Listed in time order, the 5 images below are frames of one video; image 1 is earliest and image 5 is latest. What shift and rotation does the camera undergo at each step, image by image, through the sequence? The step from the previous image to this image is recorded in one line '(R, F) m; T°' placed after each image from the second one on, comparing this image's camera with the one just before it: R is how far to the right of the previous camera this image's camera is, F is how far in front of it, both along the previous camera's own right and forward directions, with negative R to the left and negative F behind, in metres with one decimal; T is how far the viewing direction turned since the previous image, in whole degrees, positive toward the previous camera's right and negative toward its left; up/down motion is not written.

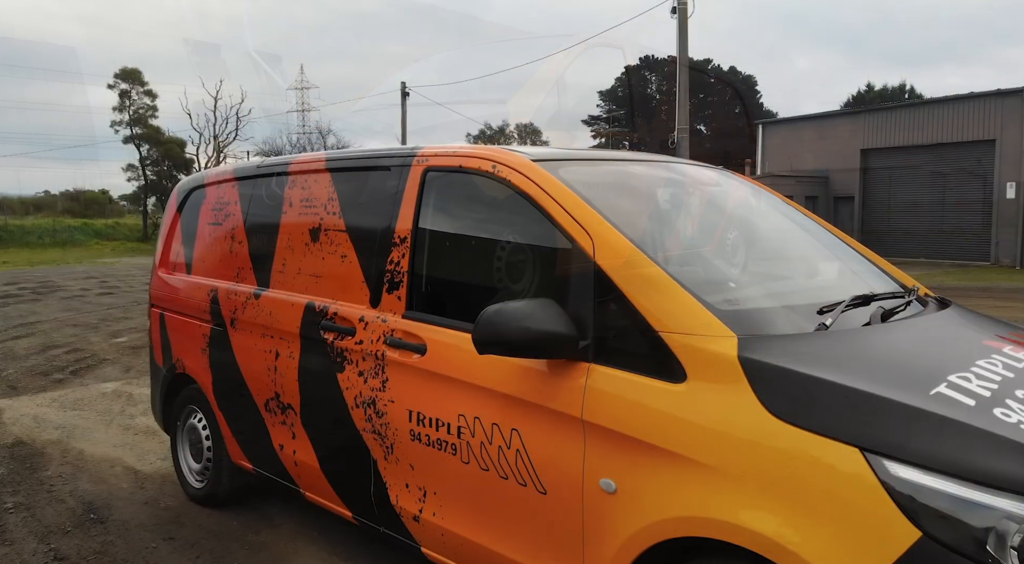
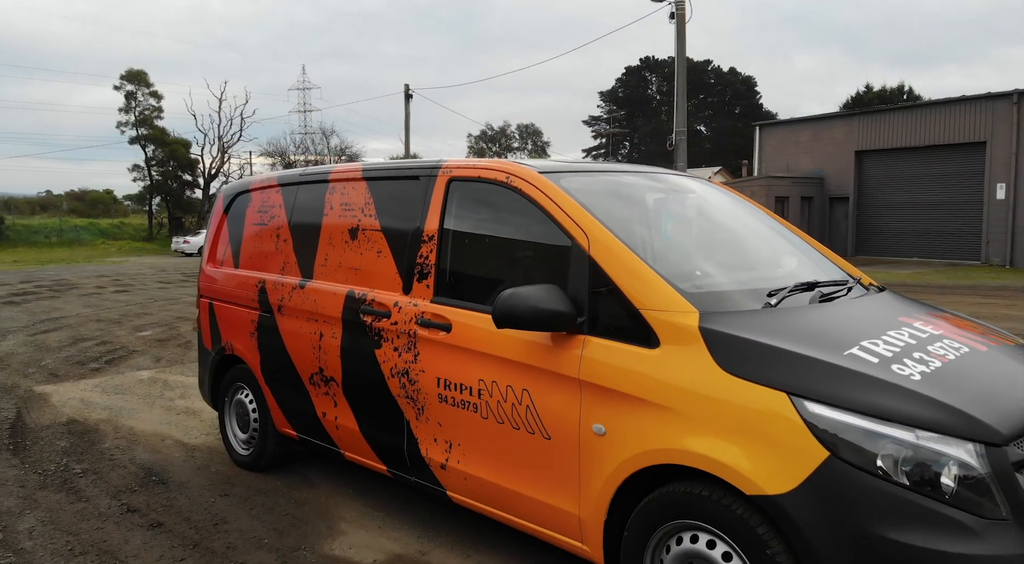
(0.0, -0.5) m; 0°
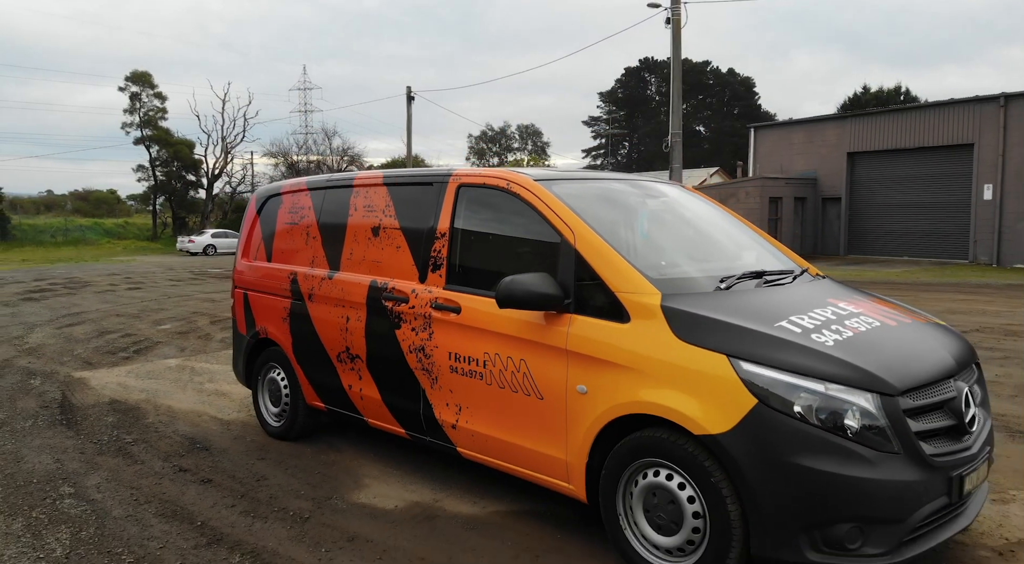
(0.0, -0.6) m; 0°
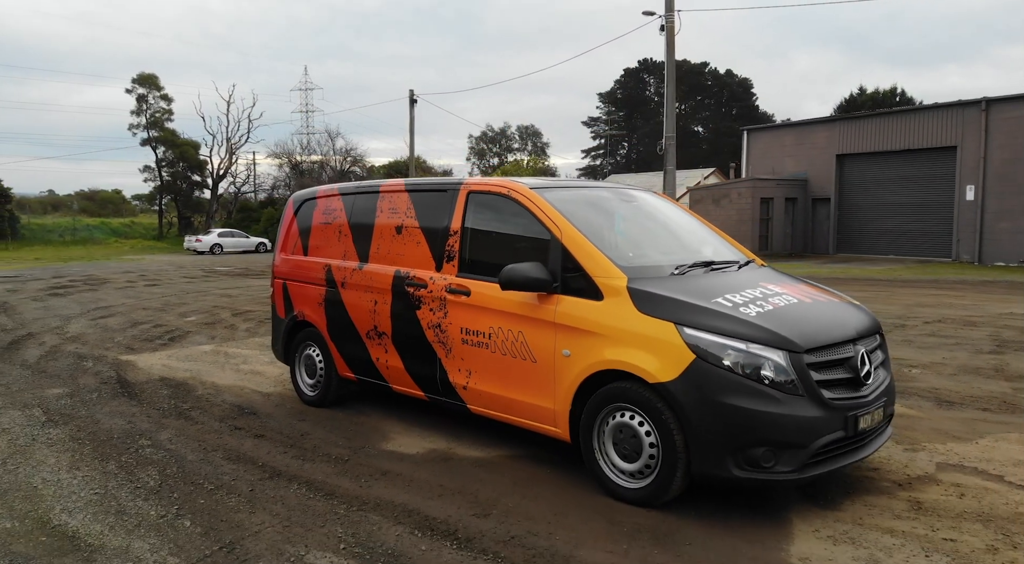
(0.0, -0.9) m; 0°
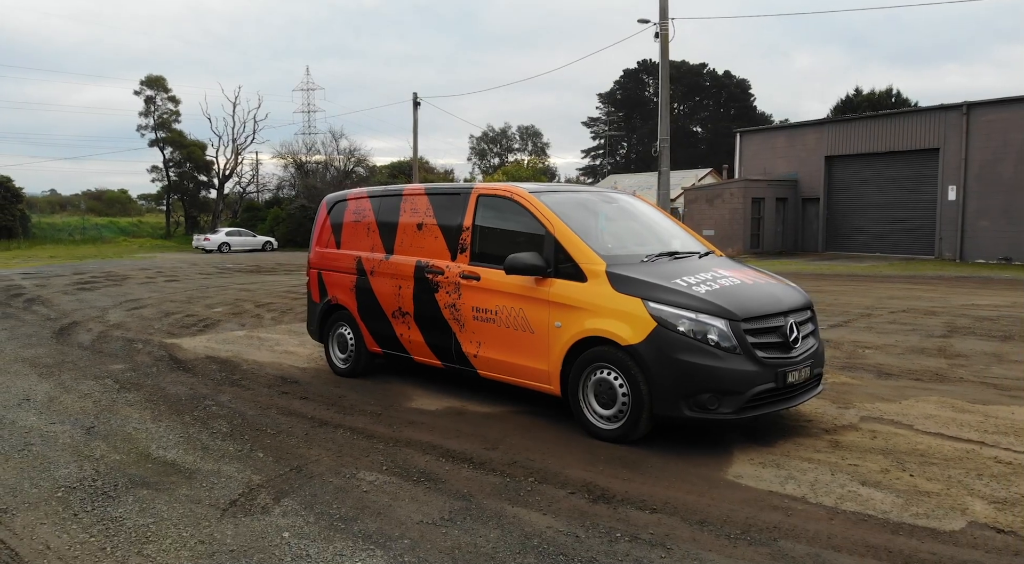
(0.0, -1.0) m; 0°
